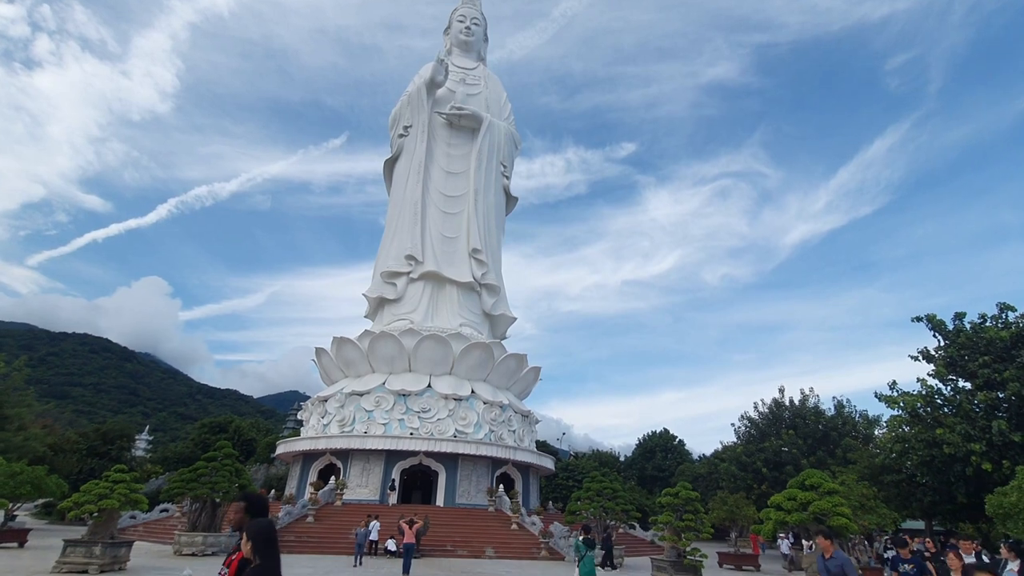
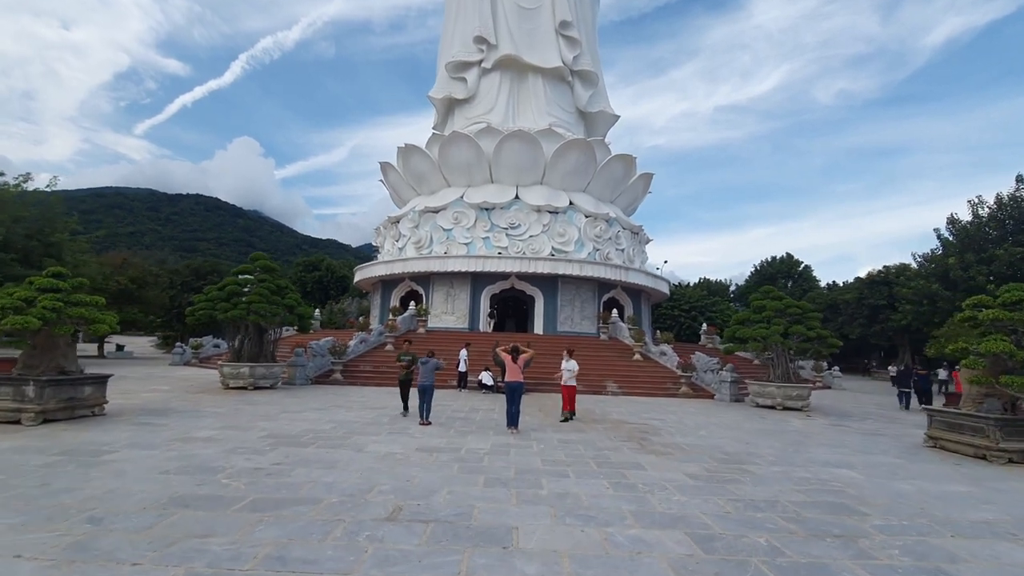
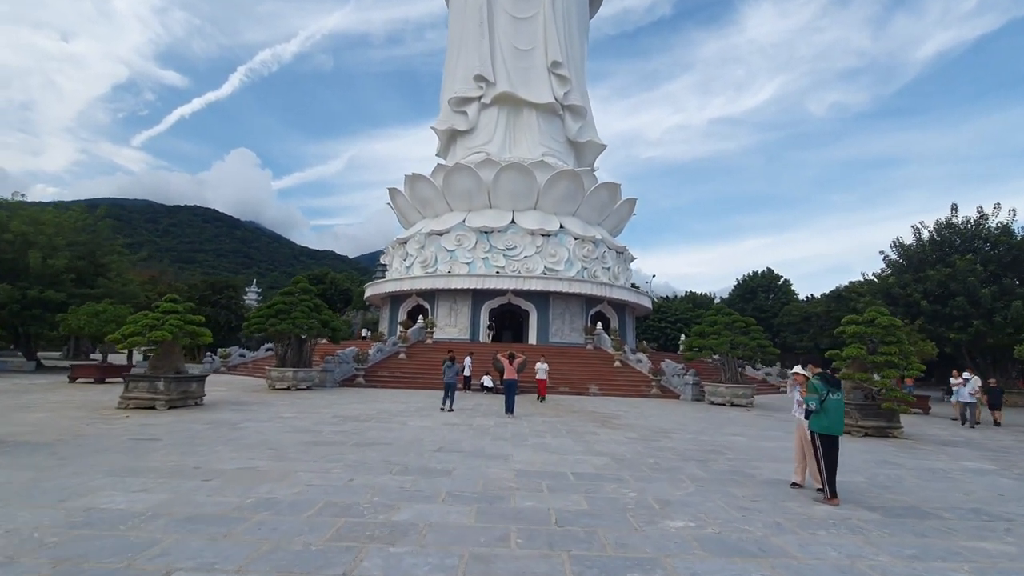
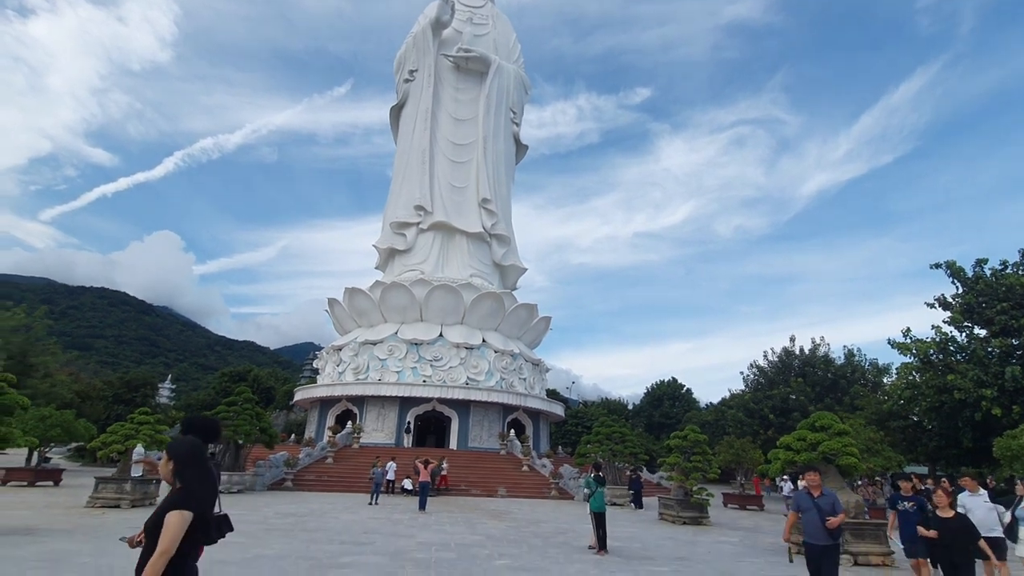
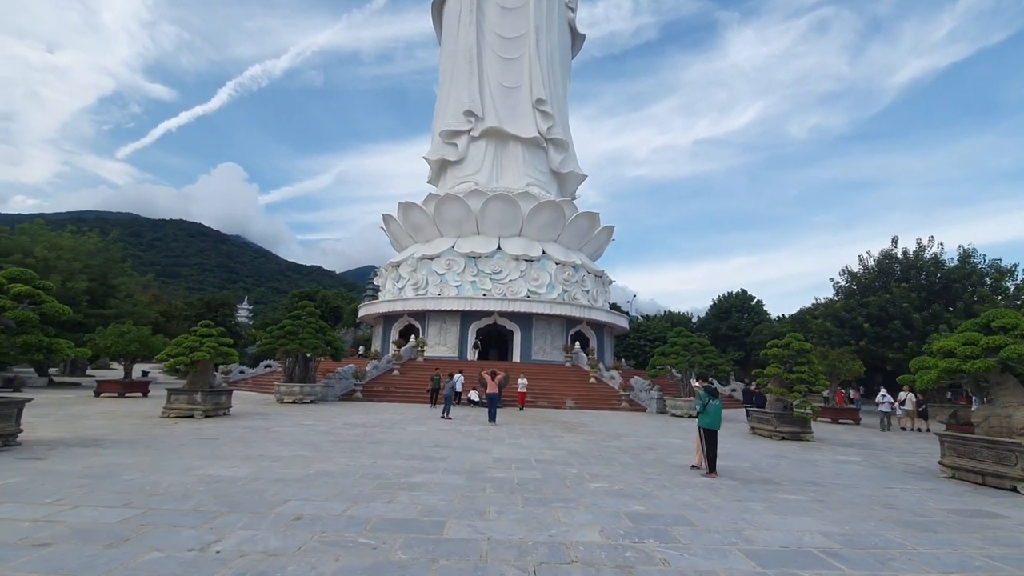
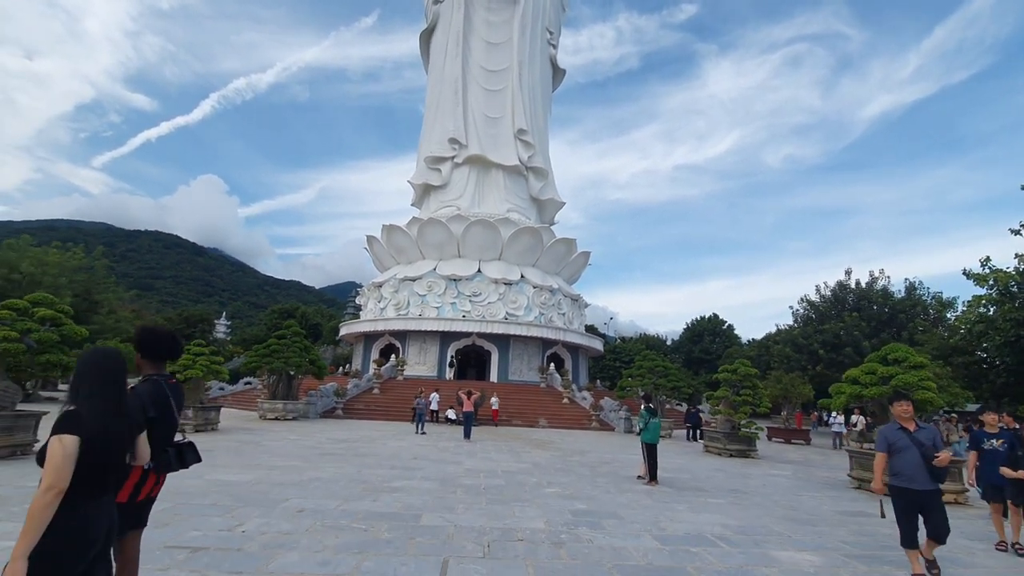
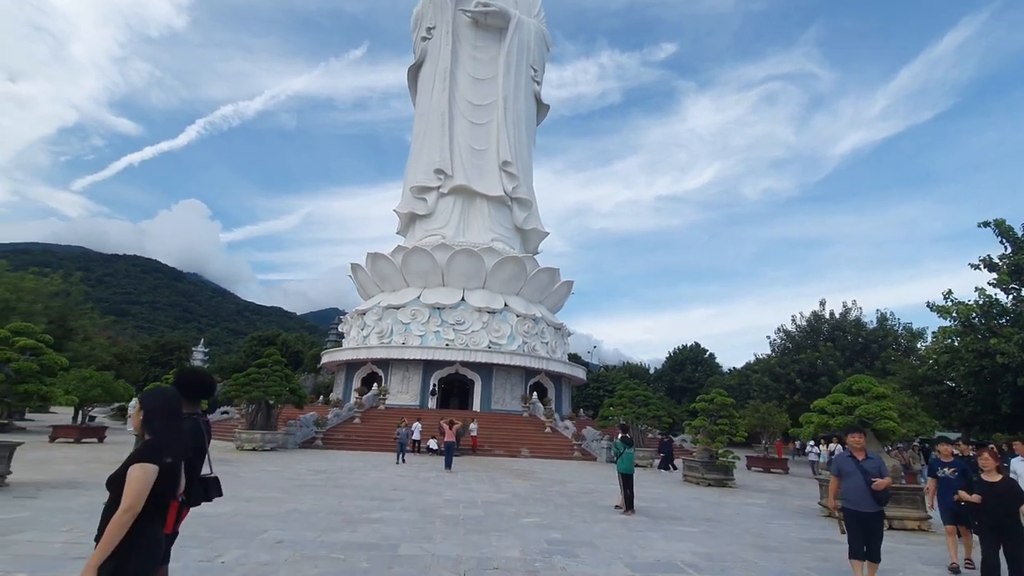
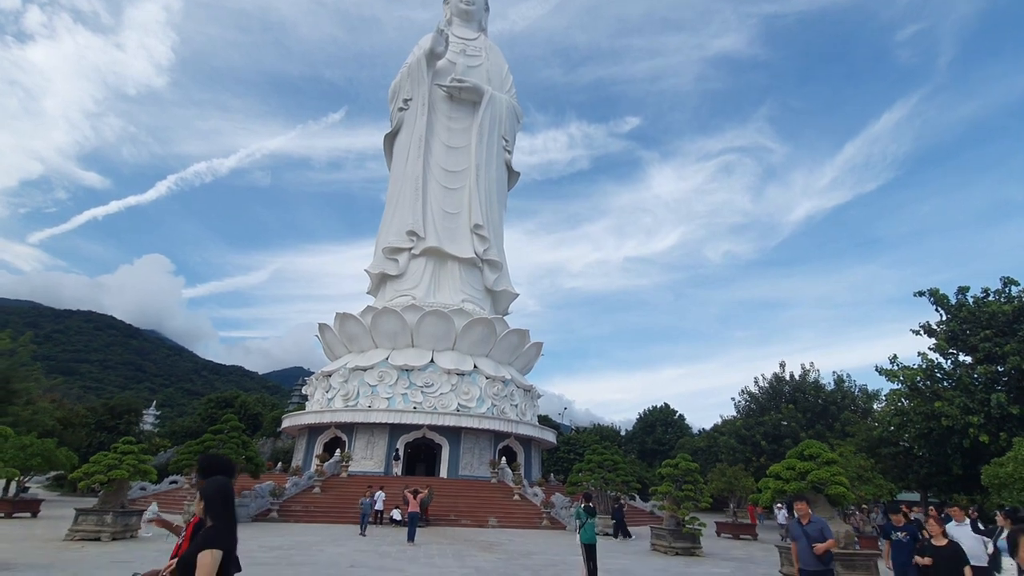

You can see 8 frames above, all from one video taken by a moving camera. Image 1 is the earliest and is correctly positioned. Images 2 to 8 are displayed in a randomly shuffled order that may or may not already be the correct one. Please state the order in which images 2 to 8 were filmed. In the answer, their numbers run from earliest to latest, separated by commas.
8, 4, 7, 6, 5, 3, 2
